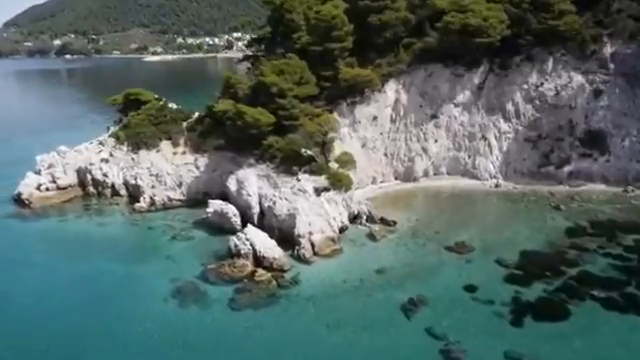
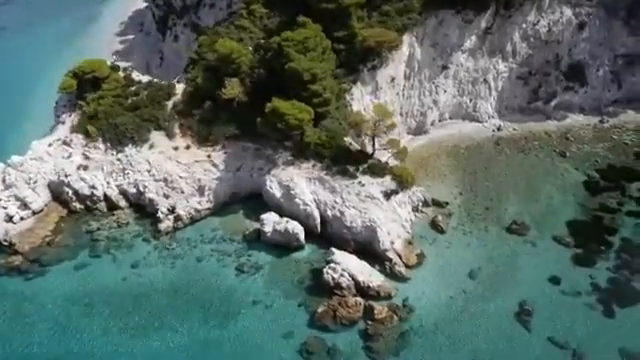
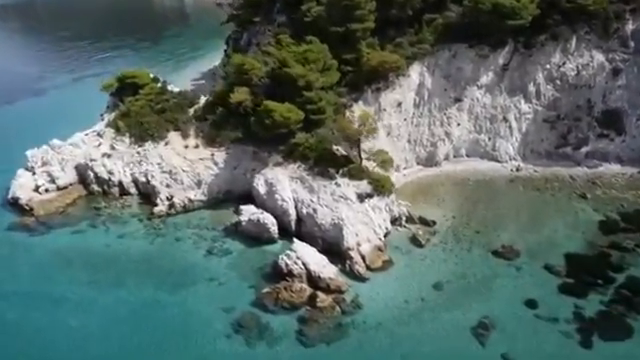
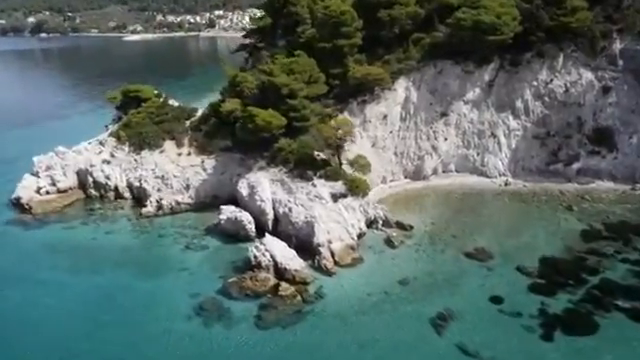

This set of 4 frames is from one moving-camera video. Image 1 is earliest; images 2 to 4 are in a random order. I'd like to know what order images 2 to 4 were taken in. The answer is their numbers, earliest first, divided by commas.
4, 3, 2
